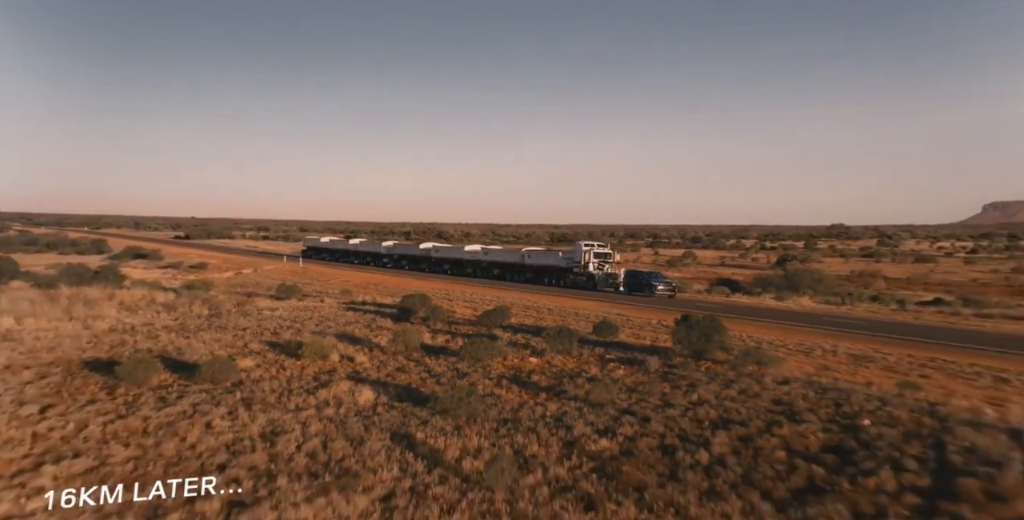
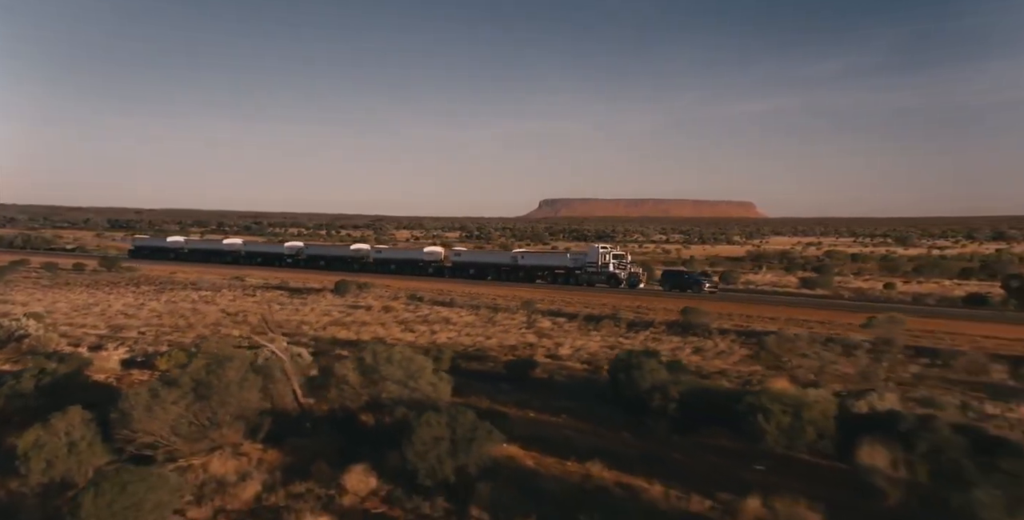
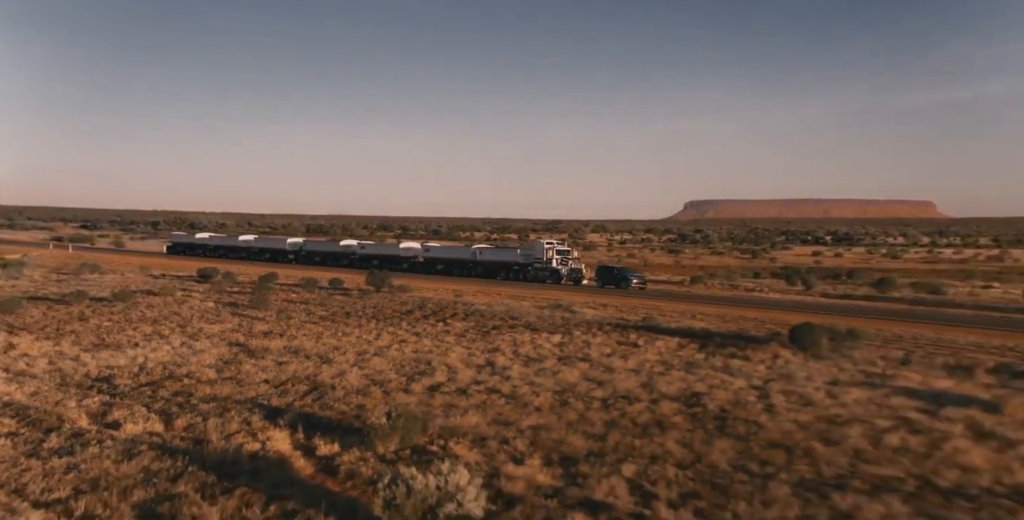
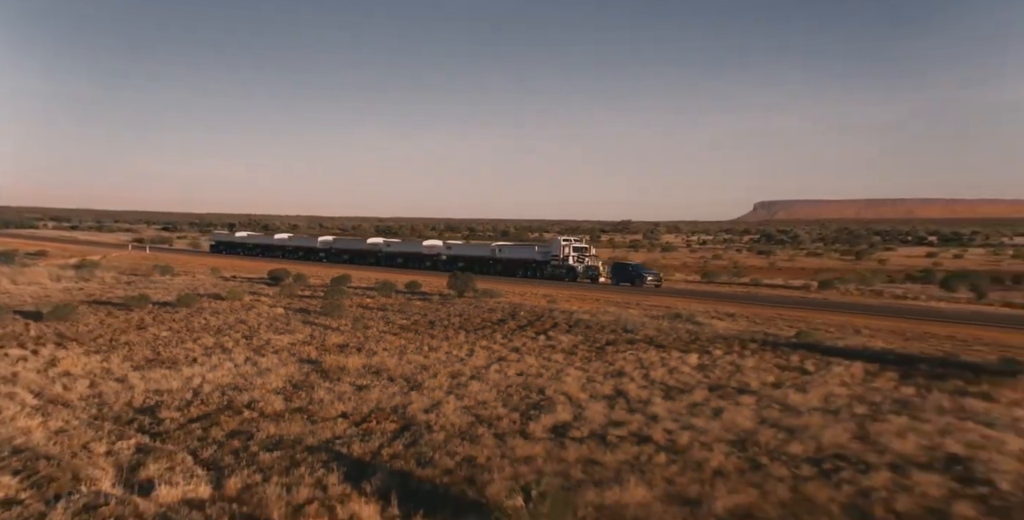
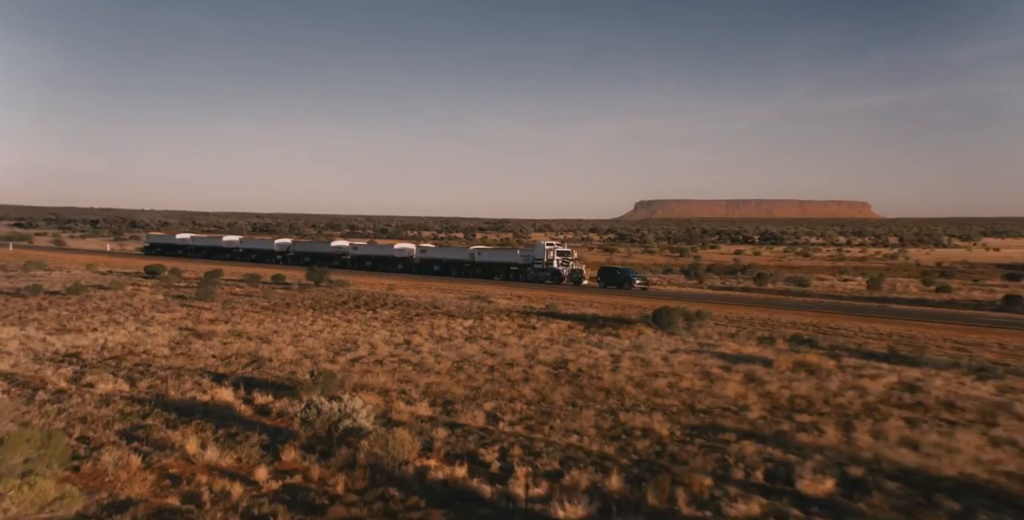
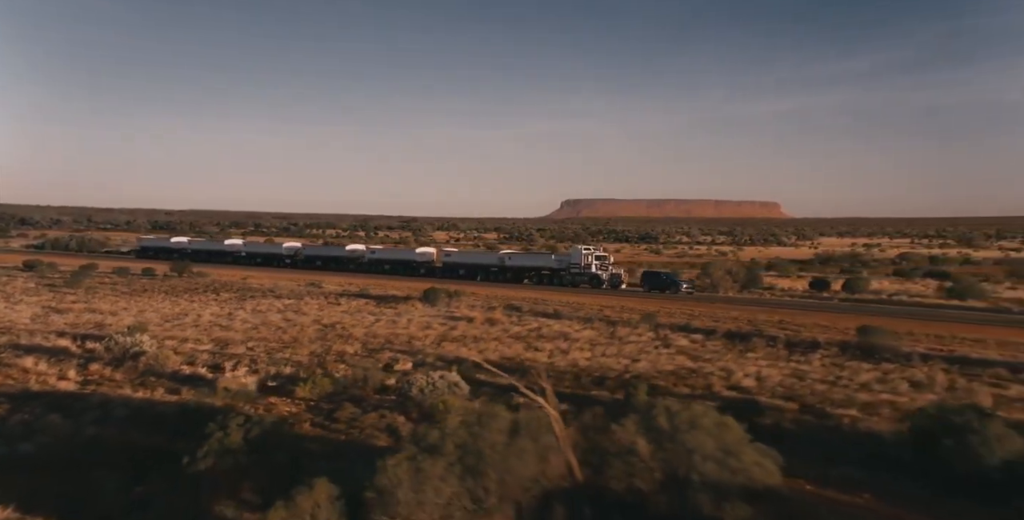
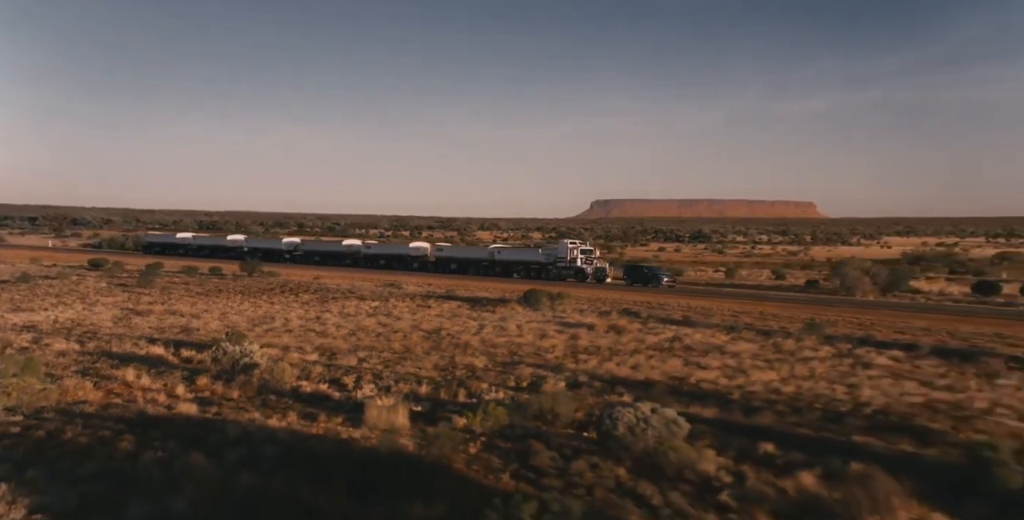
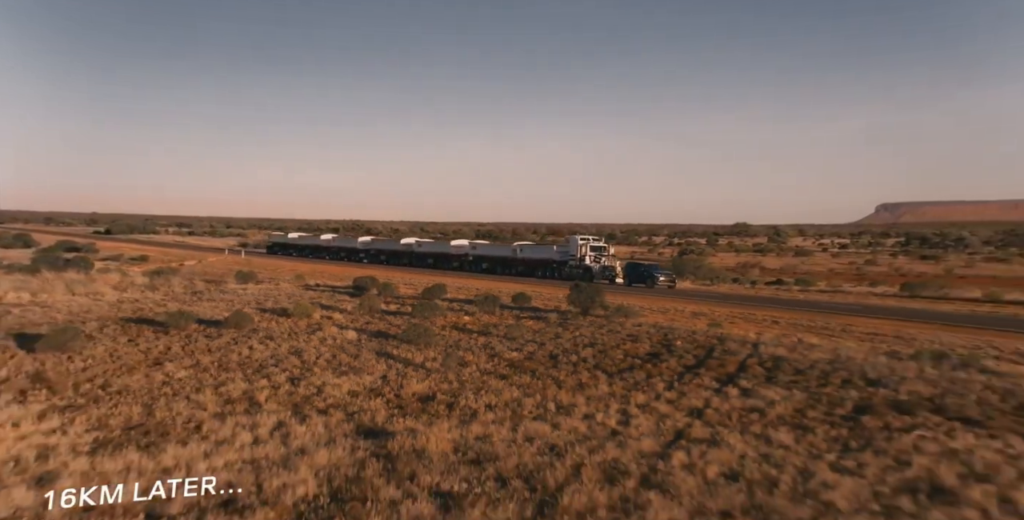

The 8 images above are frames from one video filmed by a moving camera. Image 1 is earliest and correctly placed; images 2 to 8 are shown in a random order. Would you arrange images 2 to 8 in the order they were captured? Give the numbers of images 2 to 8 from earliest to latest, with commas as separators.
8, 4, 3, 5, 7, 6, 2
